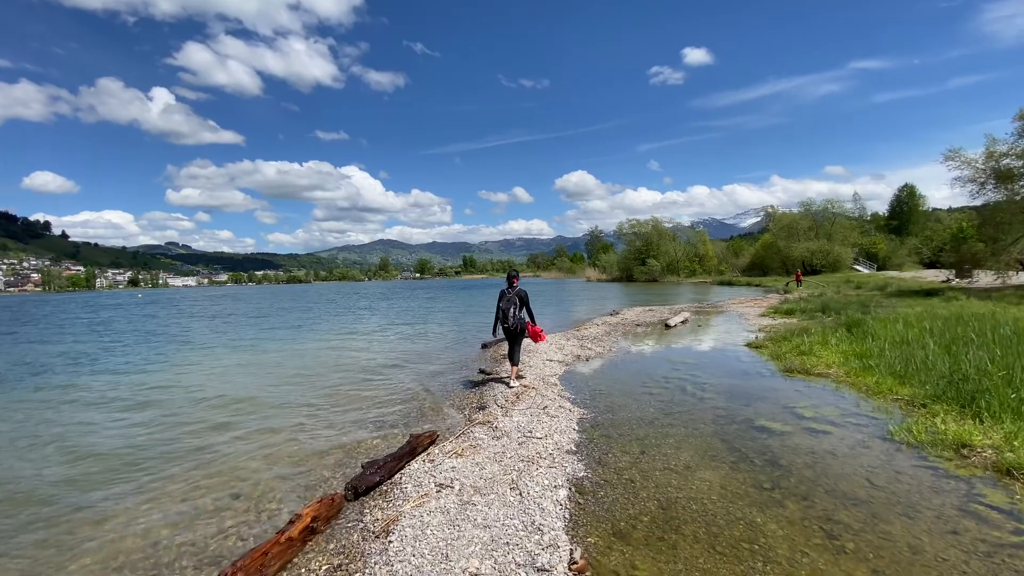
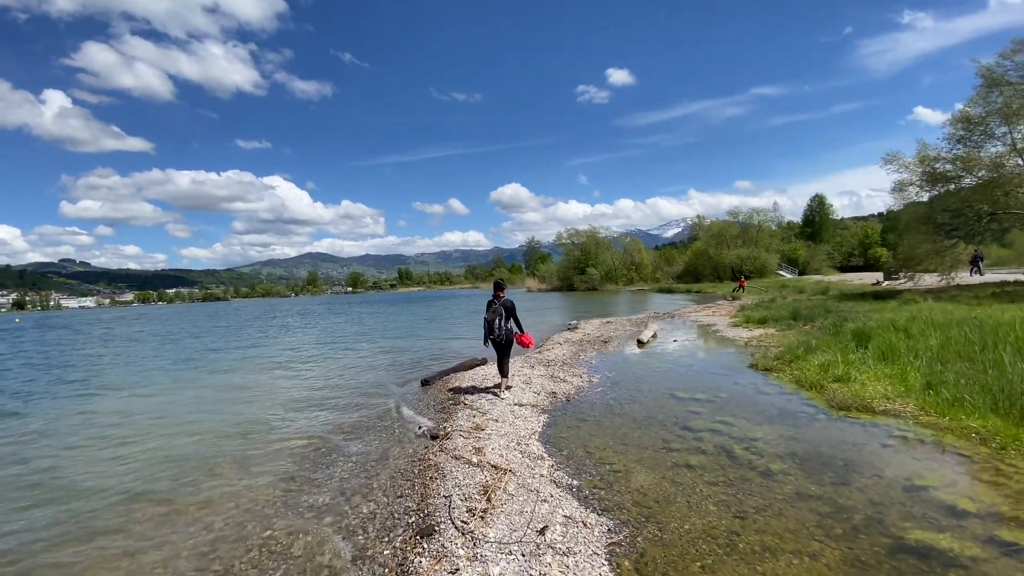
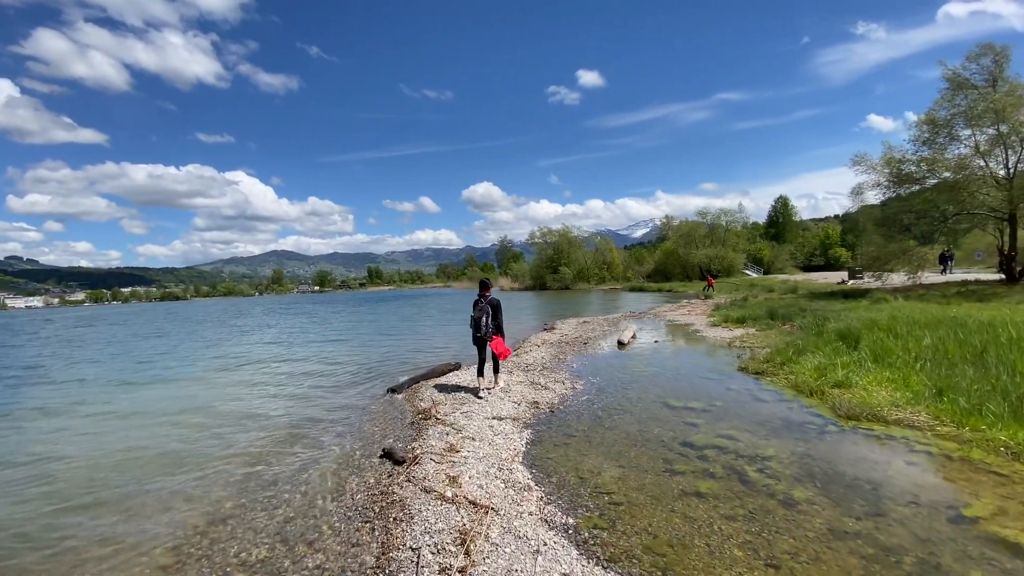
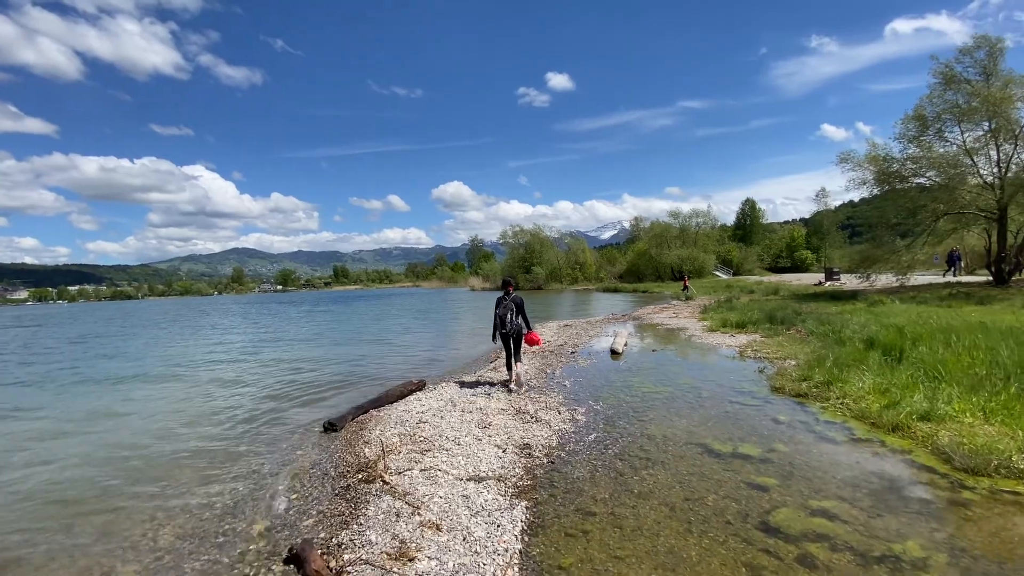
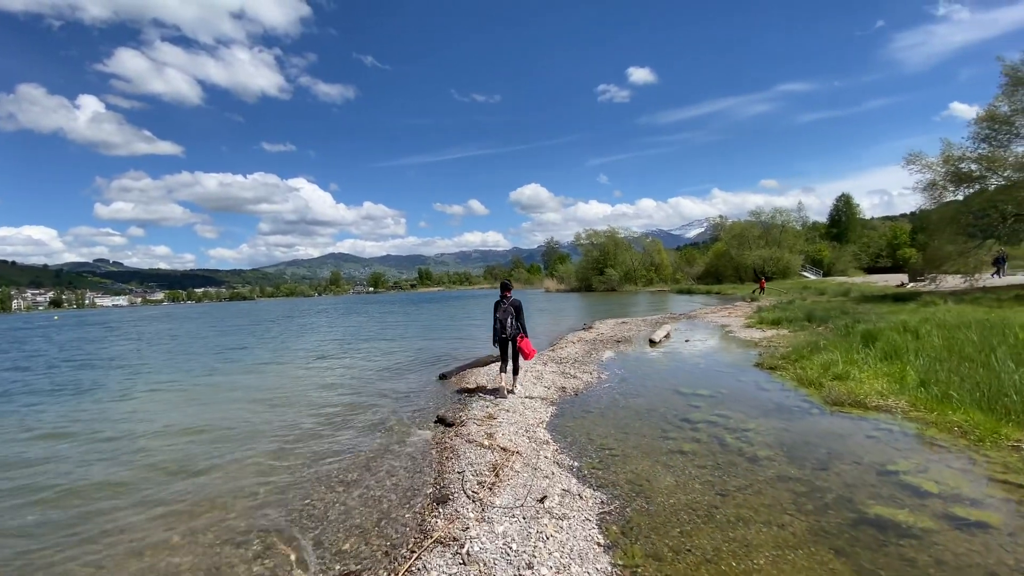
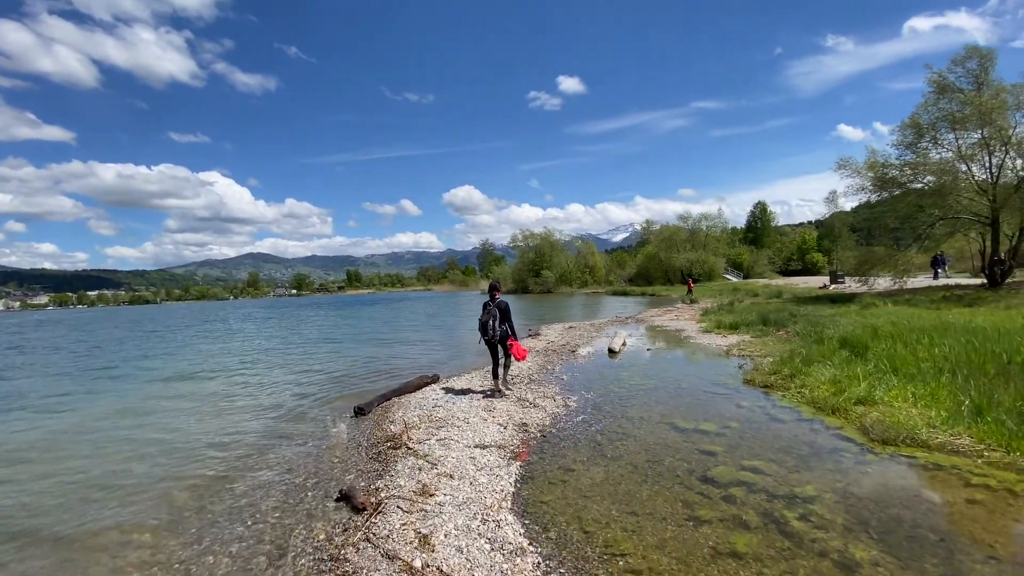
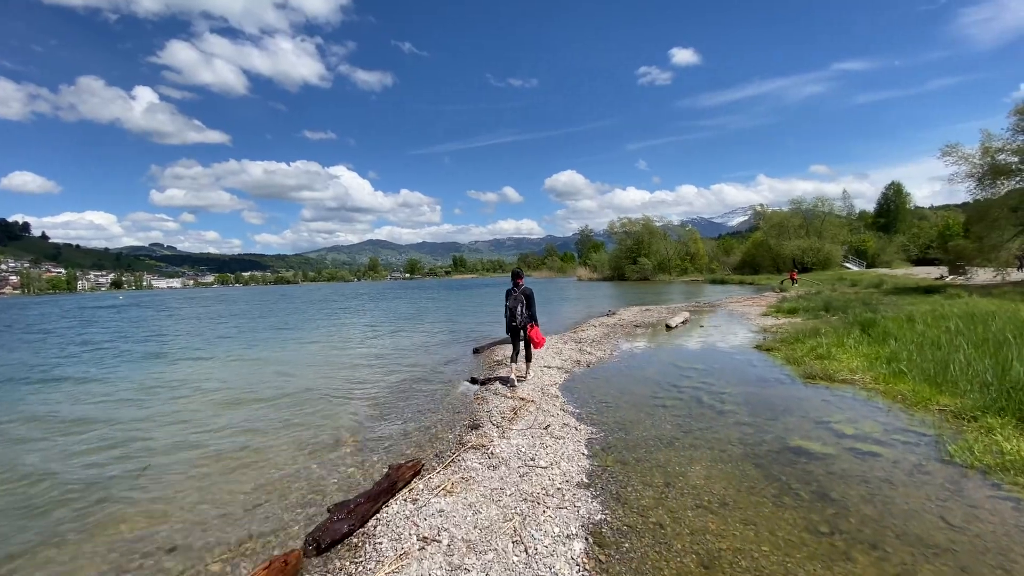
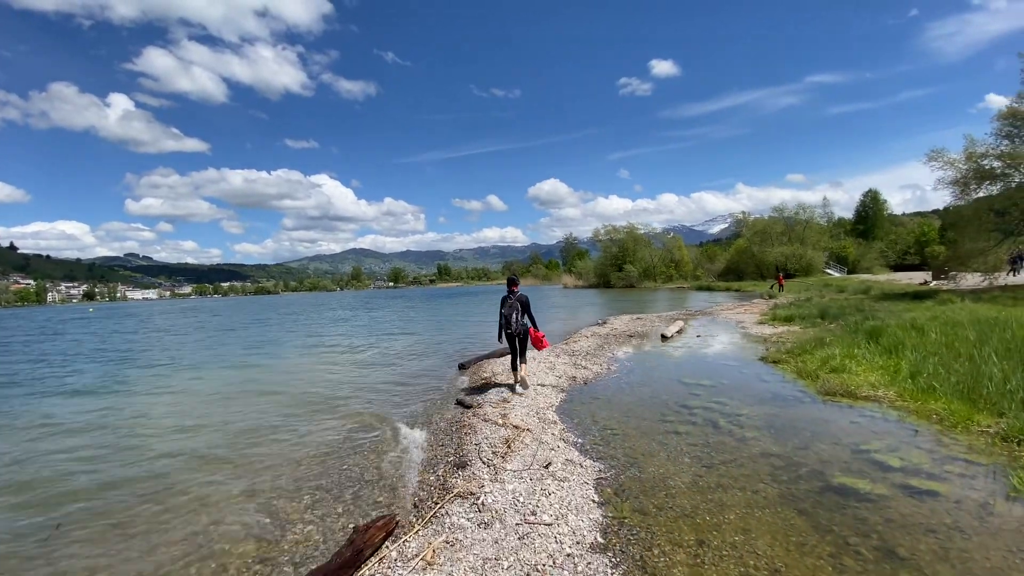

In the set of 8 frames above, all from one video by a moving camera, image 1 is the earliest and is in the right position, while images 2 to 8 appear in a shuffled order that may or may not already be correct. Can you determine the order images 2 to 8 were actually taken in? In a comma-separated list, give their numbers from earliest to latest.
7, 8, 5, 2, 3, 6, 4
